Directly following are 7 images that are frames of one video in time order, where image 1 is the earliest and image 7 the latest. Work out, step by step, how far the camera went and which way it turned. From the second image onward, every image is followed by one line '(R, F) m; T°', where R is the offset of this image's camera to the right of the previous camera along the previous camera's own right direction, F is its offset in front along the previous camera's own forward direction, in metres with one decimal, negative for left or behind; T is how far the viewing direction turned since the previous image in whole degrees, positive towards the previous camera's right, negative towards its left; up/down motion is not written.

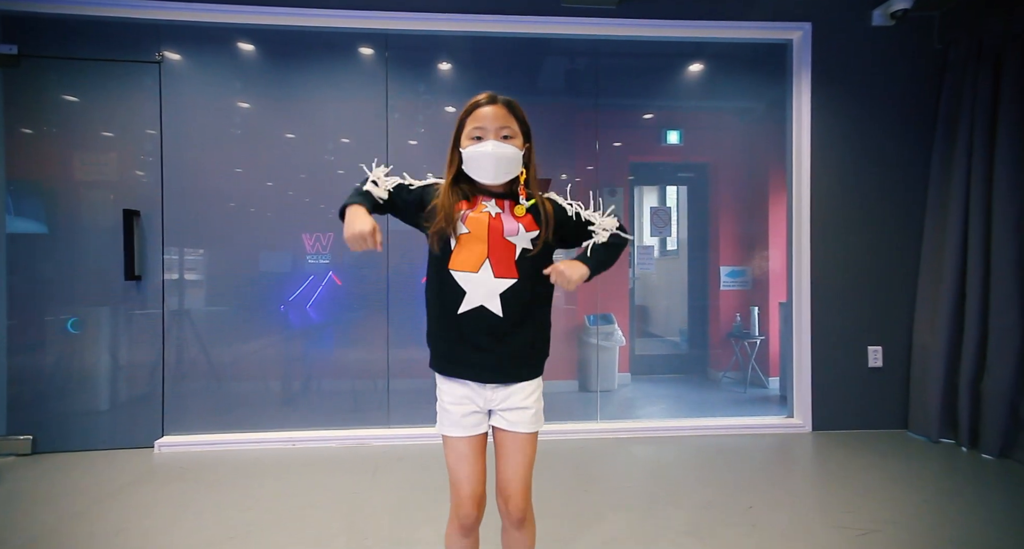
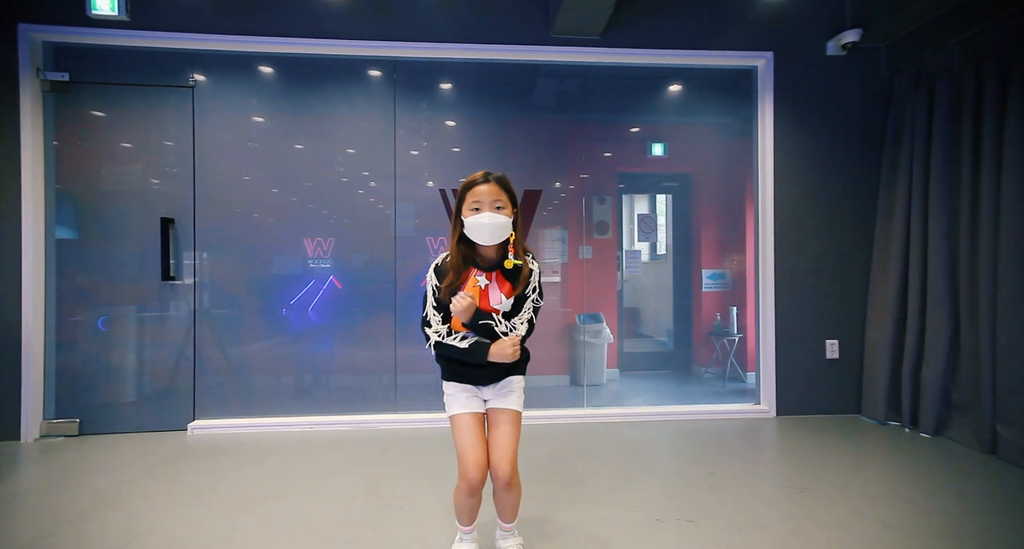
(0.0, -0.3) m; 0°
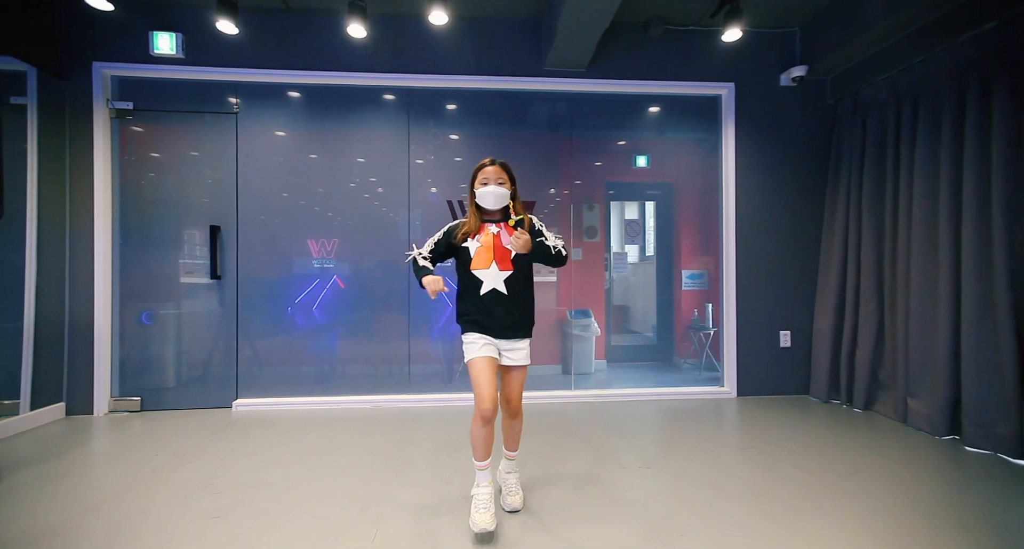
(0.0, -0.5) m; 0°
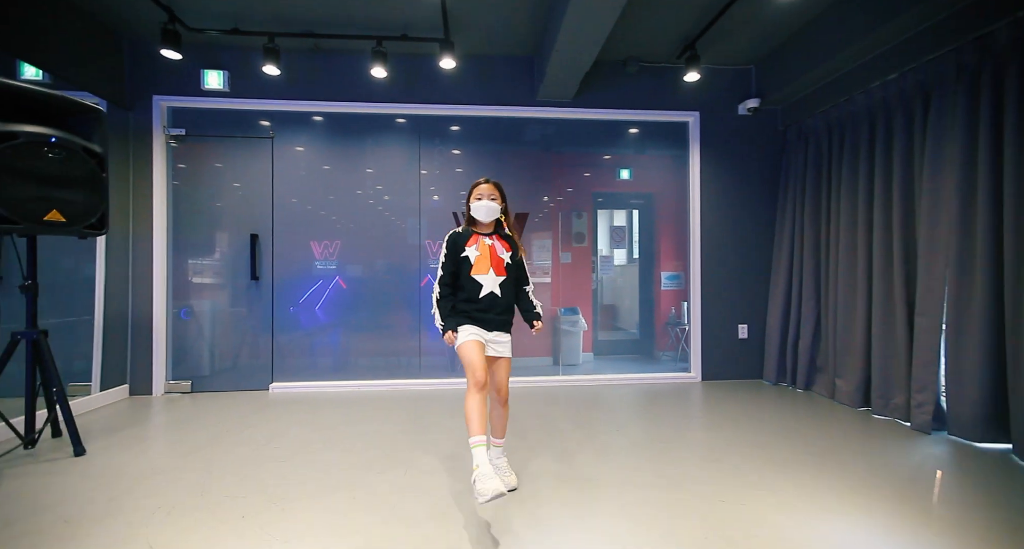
(0.0, -0.6) m; 0°
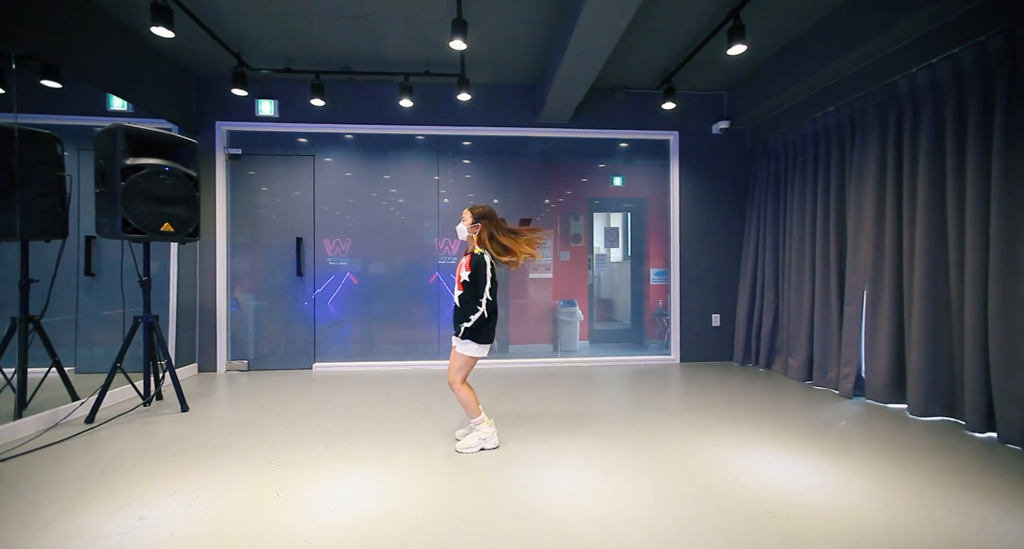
(0.0, -0.7) m; 0°
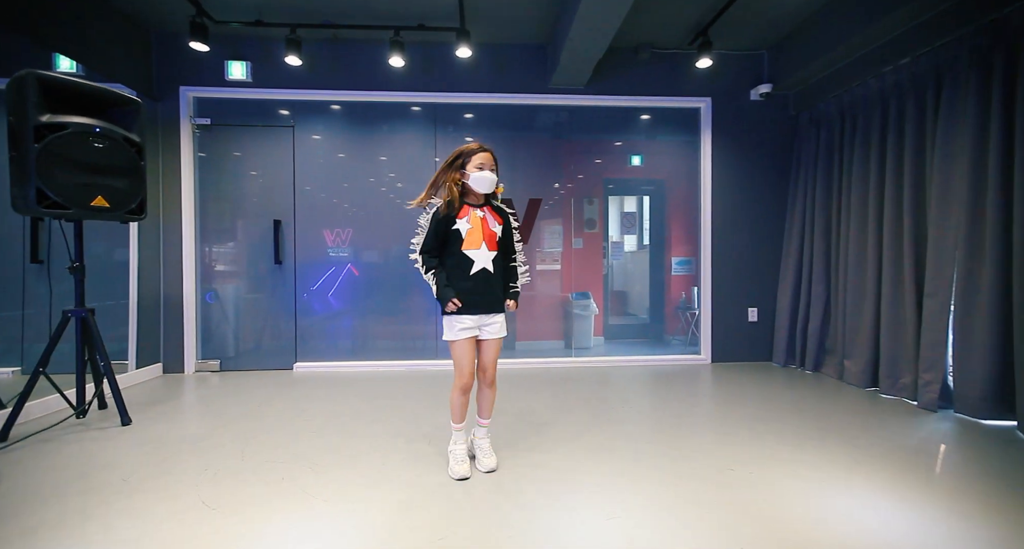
(0.0, +0.6) m; -1°
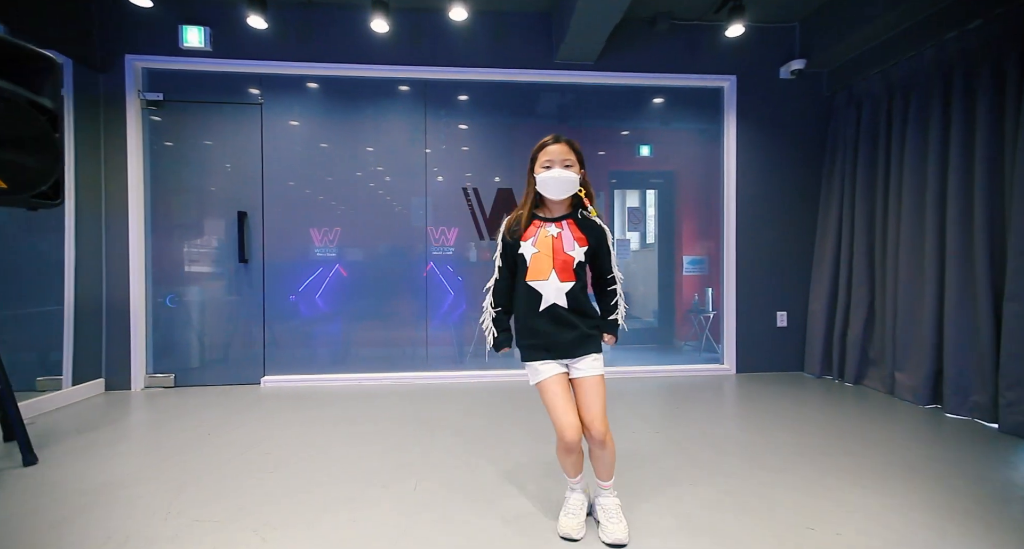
(-0.1, +0.5) m; +1°
